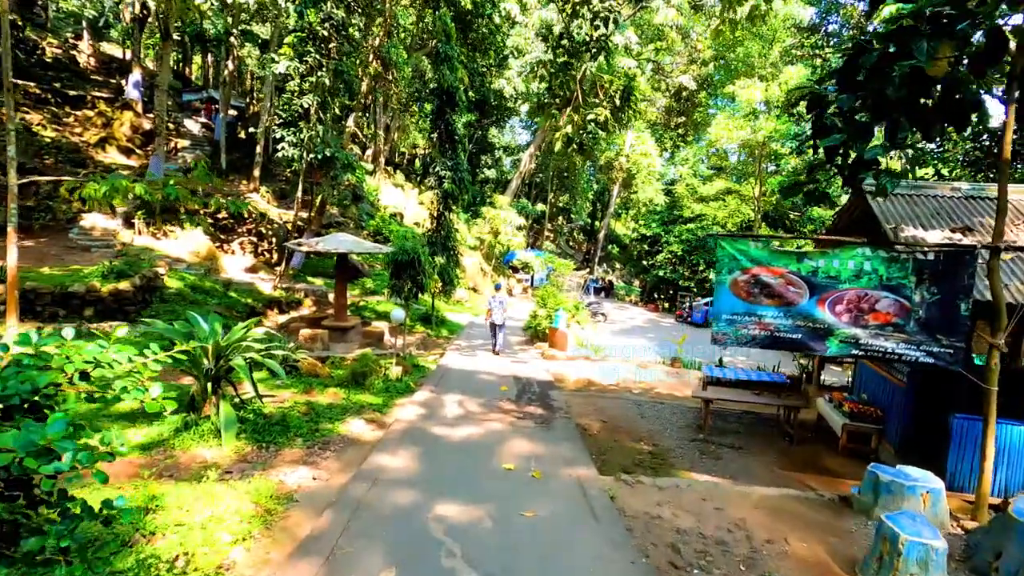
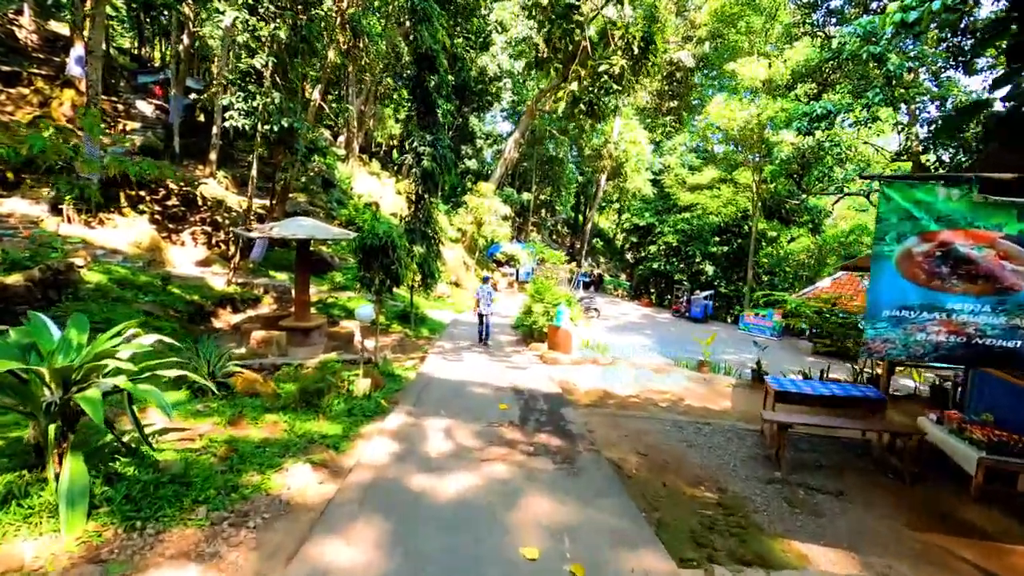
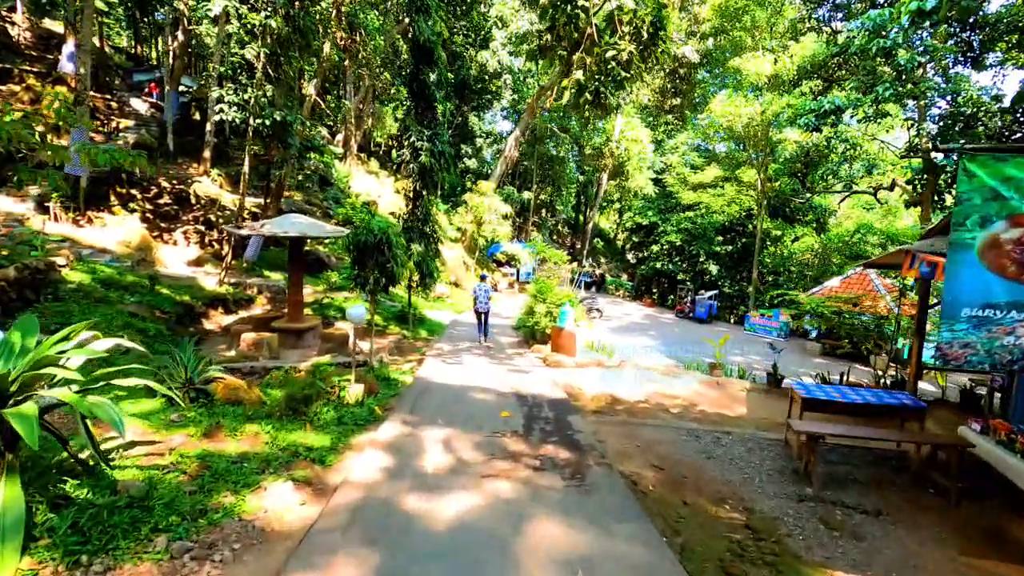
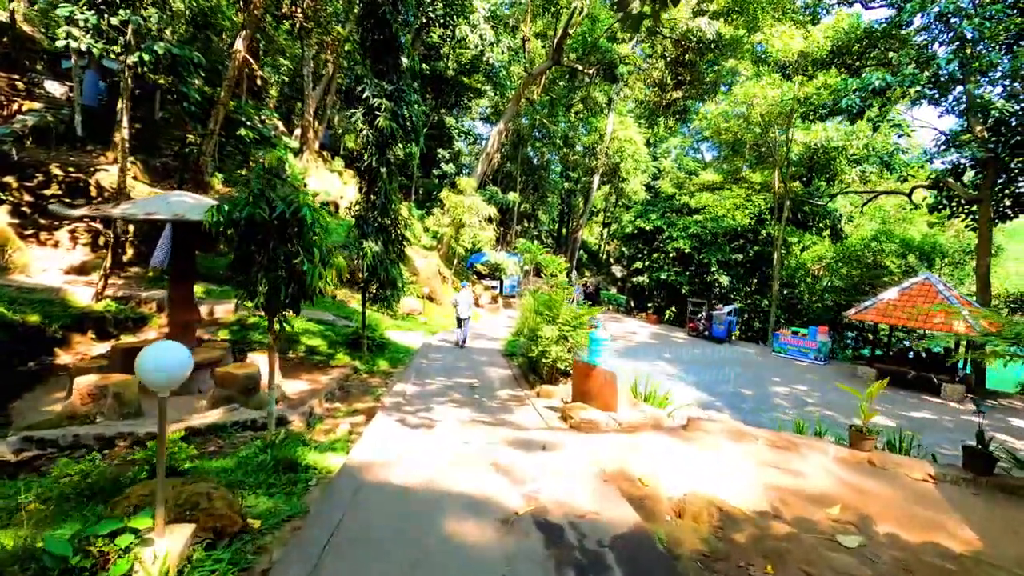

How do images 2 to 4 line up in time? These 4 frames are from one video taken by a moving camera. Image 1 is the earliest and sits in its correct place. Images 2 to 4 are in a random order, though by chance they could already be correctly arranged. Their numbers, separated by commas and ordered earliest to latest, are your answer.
2, 3, 4
